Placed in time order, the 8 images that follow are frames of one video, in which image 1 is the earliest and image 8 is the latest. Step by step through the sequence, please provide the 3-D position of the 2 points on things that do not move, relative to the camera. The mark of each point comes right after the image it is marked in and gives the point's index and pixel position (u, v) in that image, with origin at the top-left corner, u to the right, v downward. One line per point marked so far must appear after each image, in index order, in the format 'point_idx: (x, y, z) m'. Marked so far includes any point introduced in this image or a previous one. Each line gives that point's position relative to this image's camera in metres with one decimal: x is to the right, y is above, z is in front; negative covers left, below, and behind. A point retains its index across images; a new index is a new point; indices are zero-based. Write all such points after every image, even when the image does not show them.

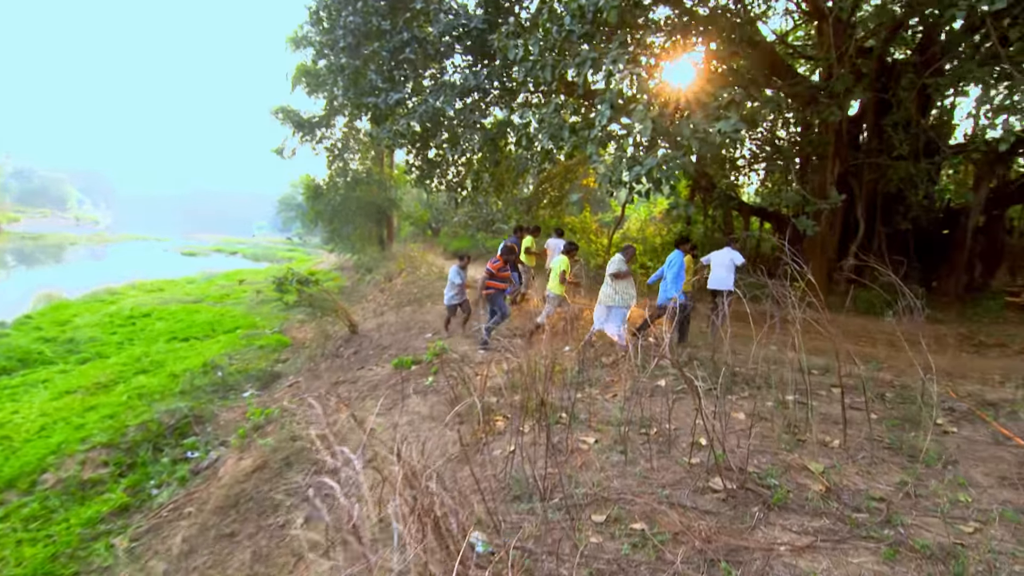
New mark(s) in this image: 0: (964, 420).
0: (+3.5, -1.0, +4.1) m
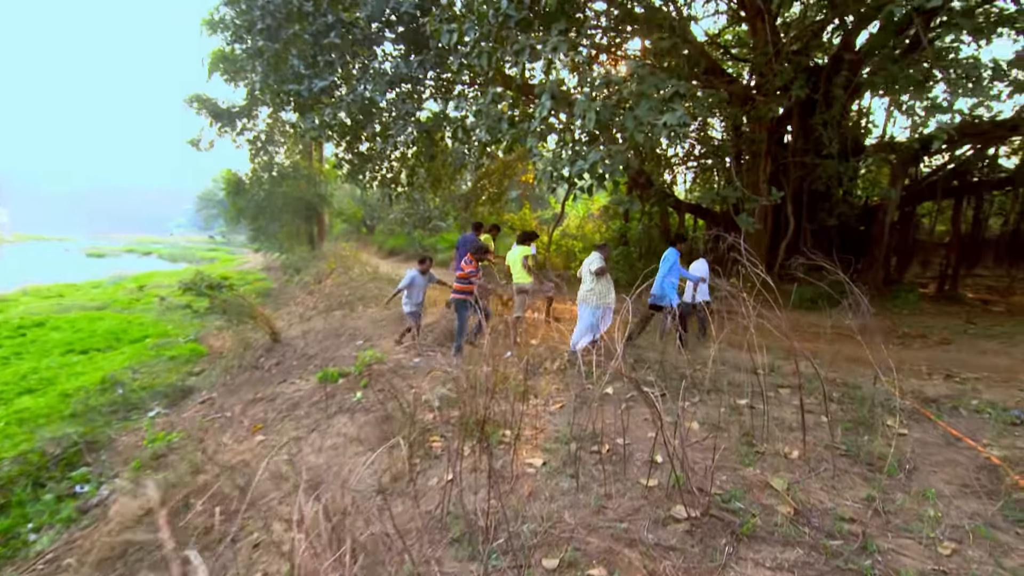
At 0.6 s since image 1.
0: (+3.0, -1.0, +4.0) m
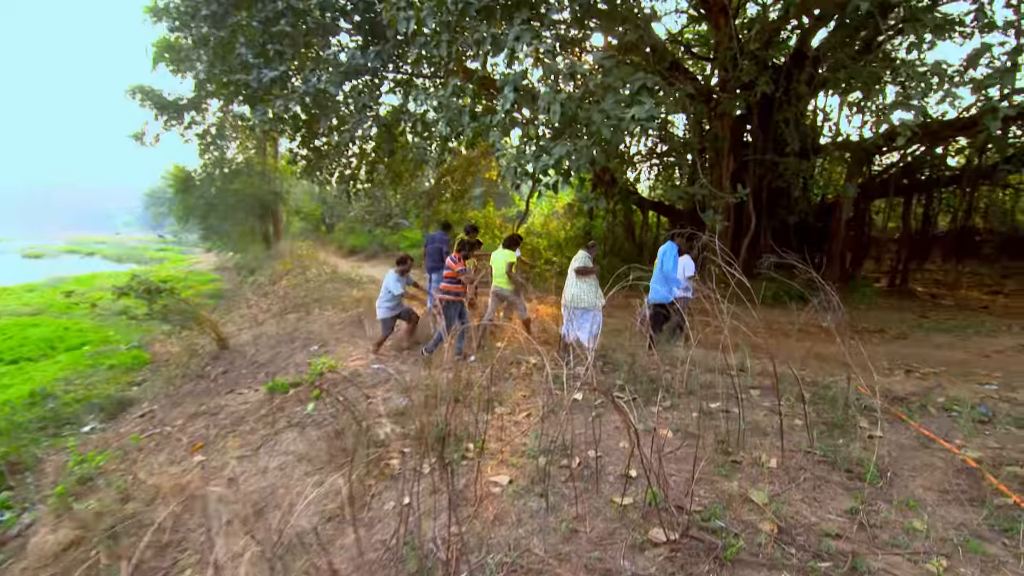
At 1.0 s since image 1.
0: (+2.8, -1.0, +3.9) m
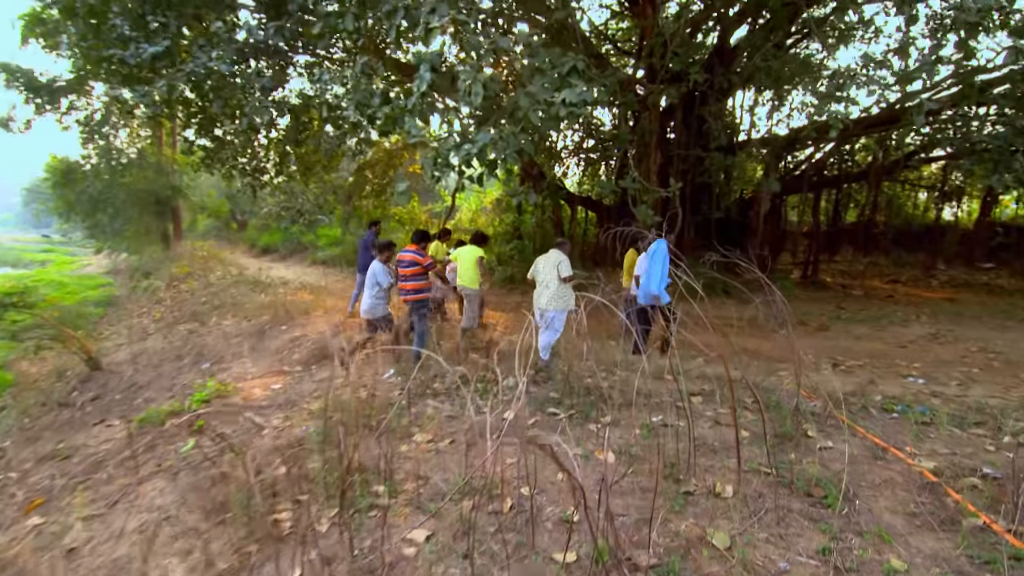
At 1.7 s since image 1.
0: (+2.2, -1.0, +3.7) m
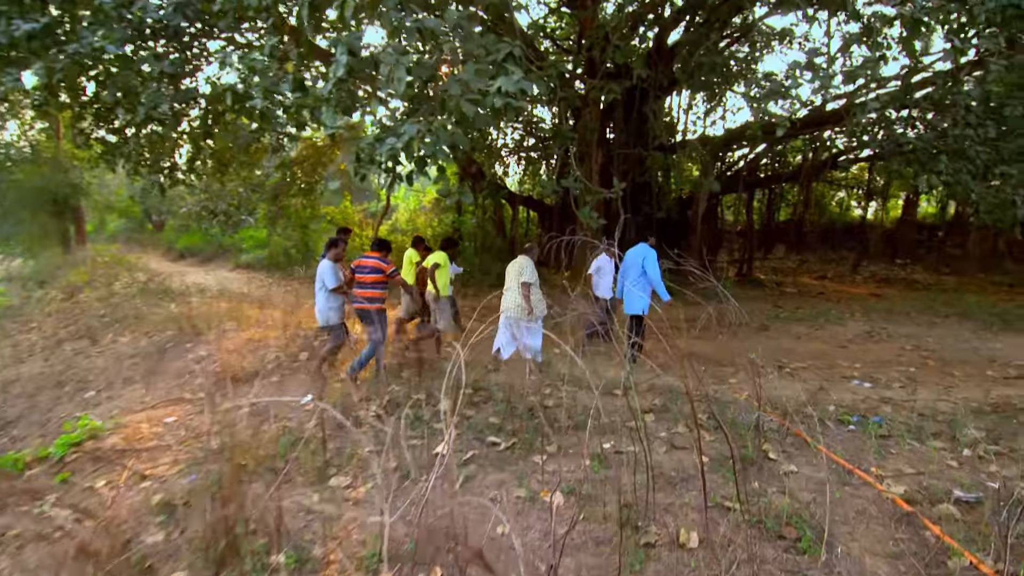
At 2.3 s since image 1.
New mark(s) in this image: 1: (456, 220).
0: (+1.8, -1.0, +3.5) m
1: (-1.5, +1.8, +14.3) m
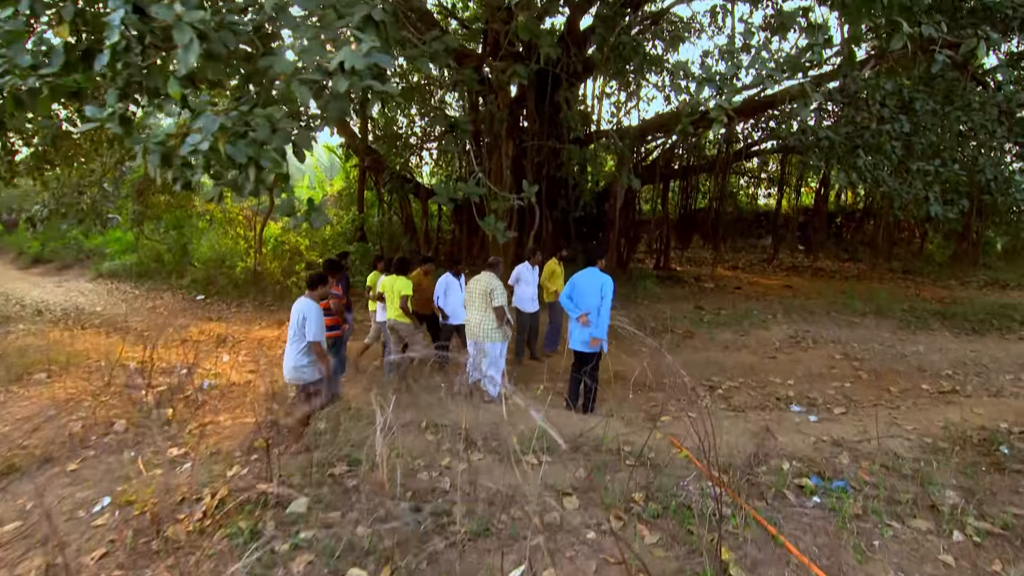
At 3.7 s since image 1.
0: (+1.2, -1.3, +2.7) m
1: (-3.8, +1.7, +12.8) m
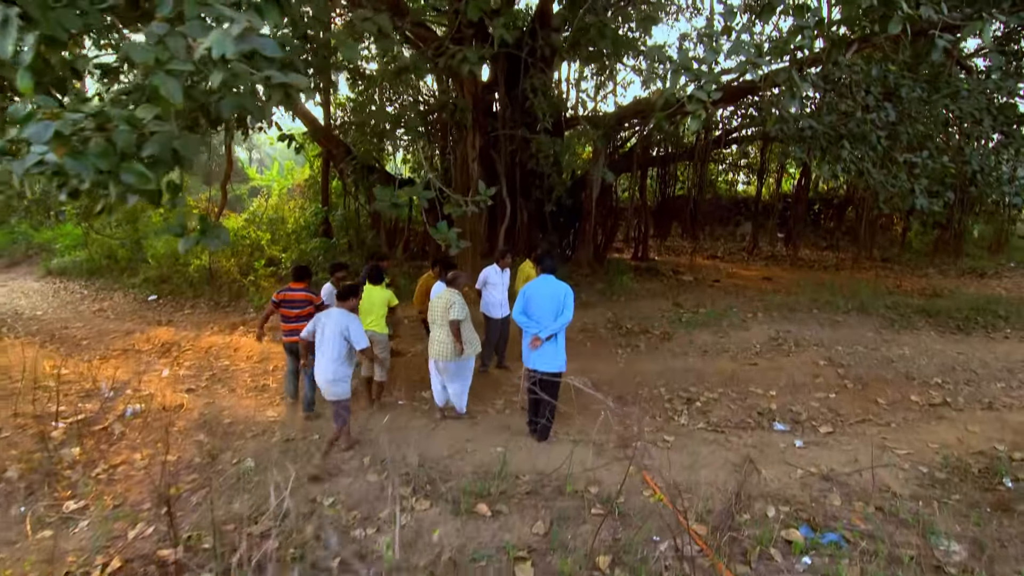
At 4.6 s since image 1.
0: (+0.9, -1.4, +2.3) m
1: (-4.4, +1.8, +12.1) m
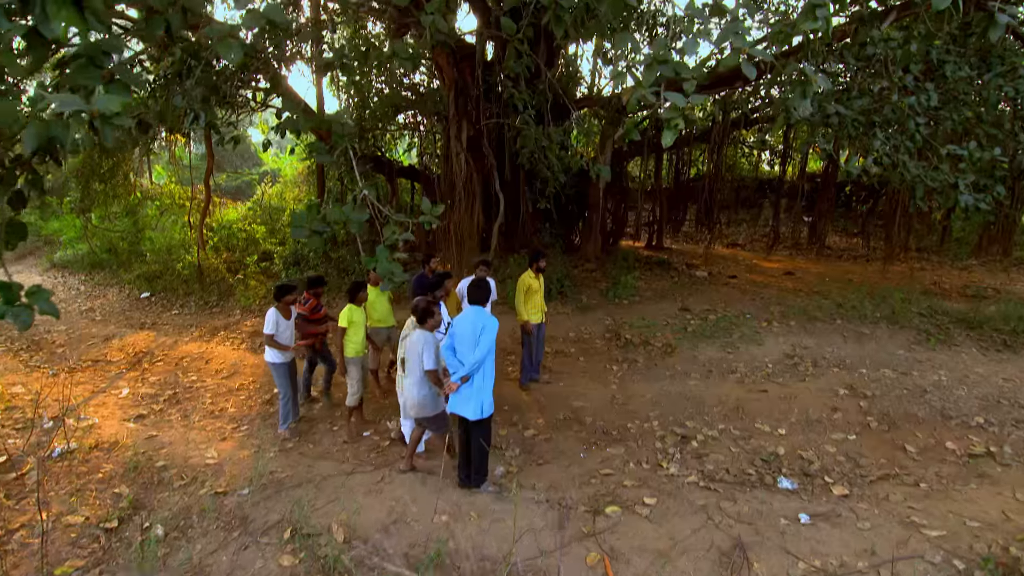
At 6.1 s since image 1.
0: (+0.5, -1.8, +1.6) m
1: (-4.4, +1.8, +11.6) m
